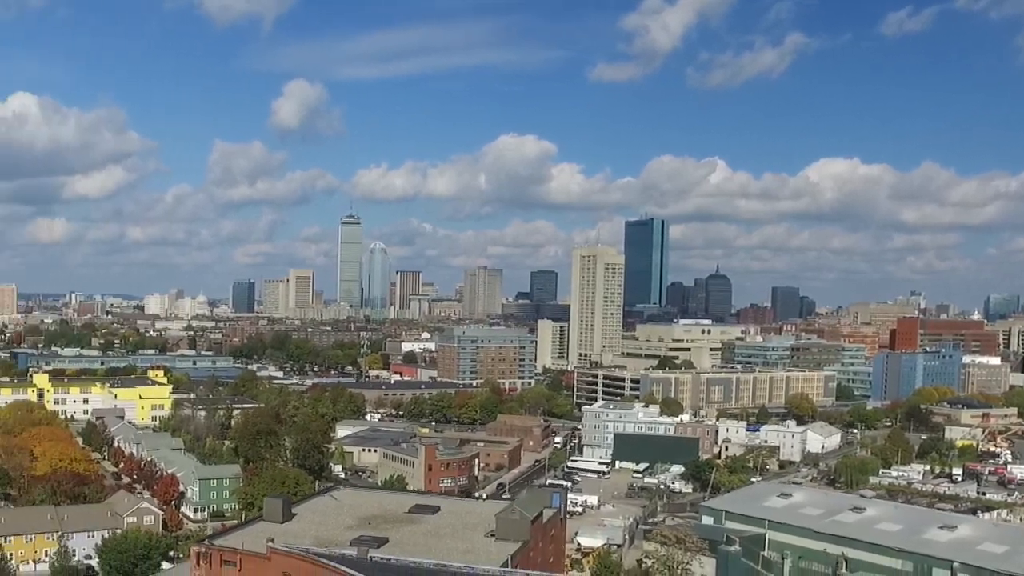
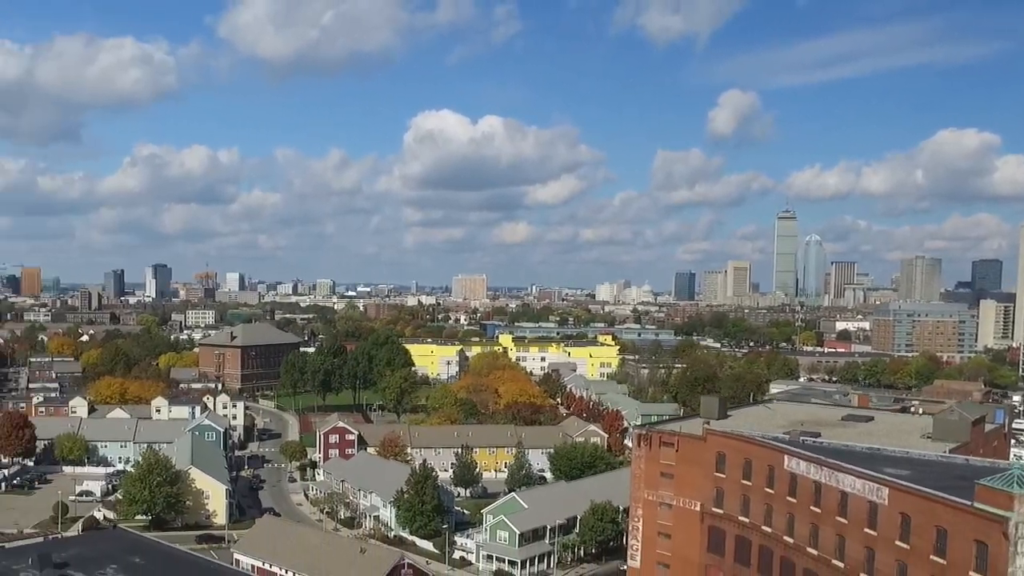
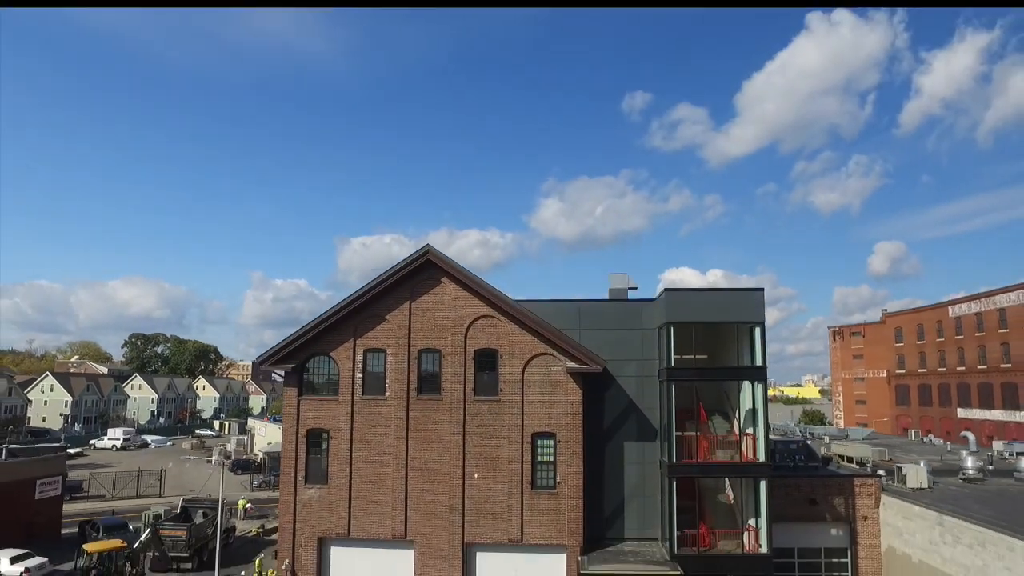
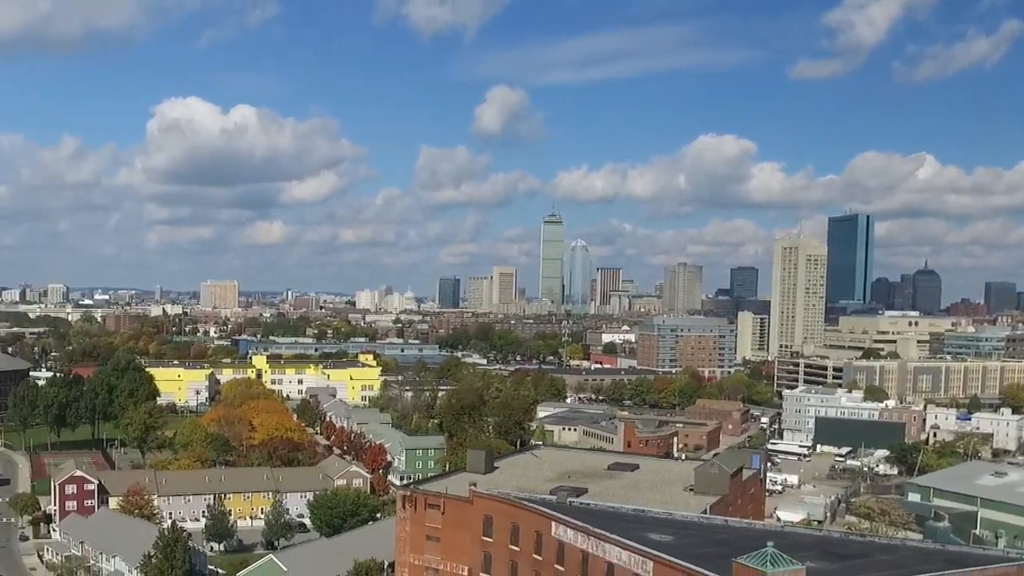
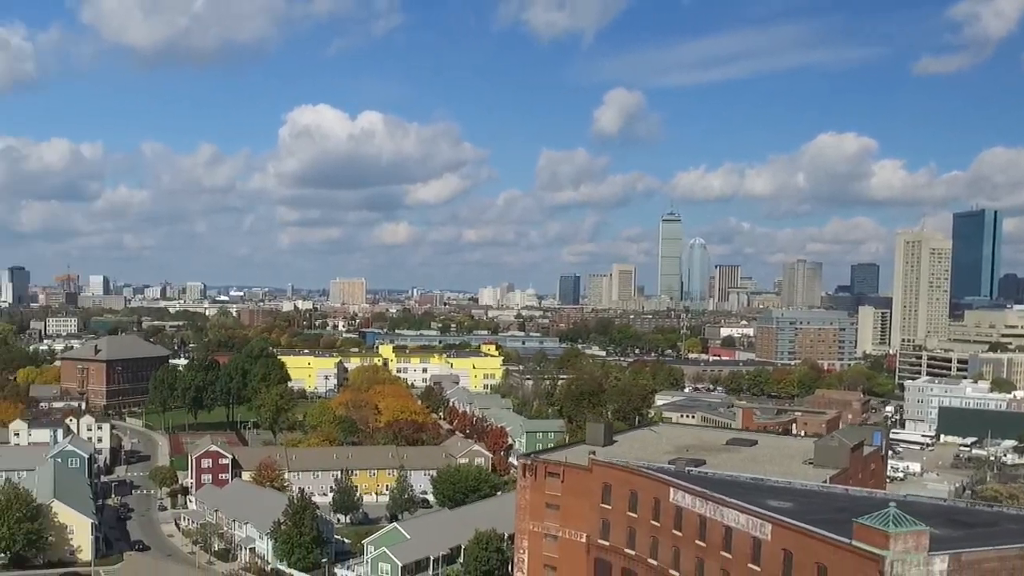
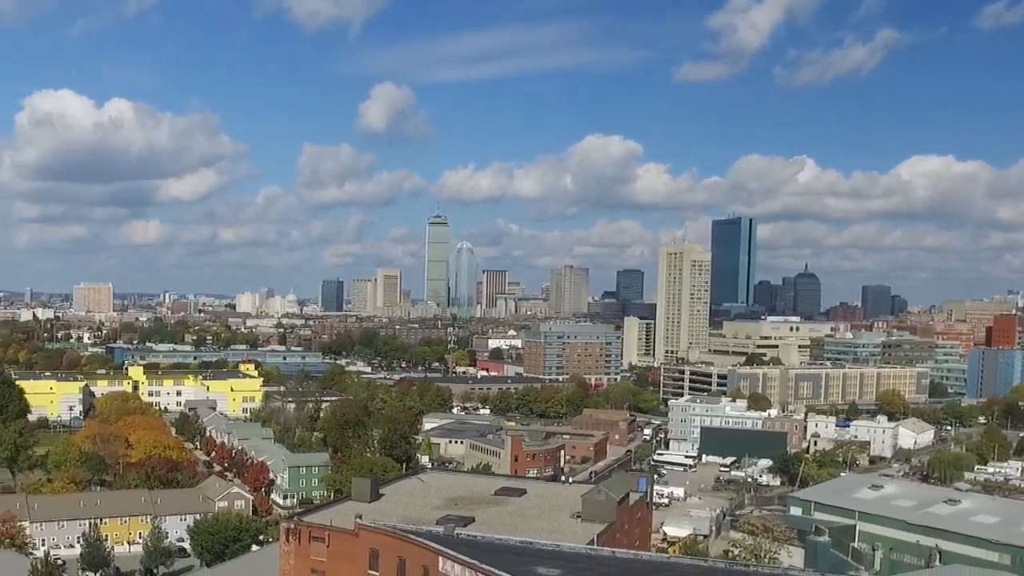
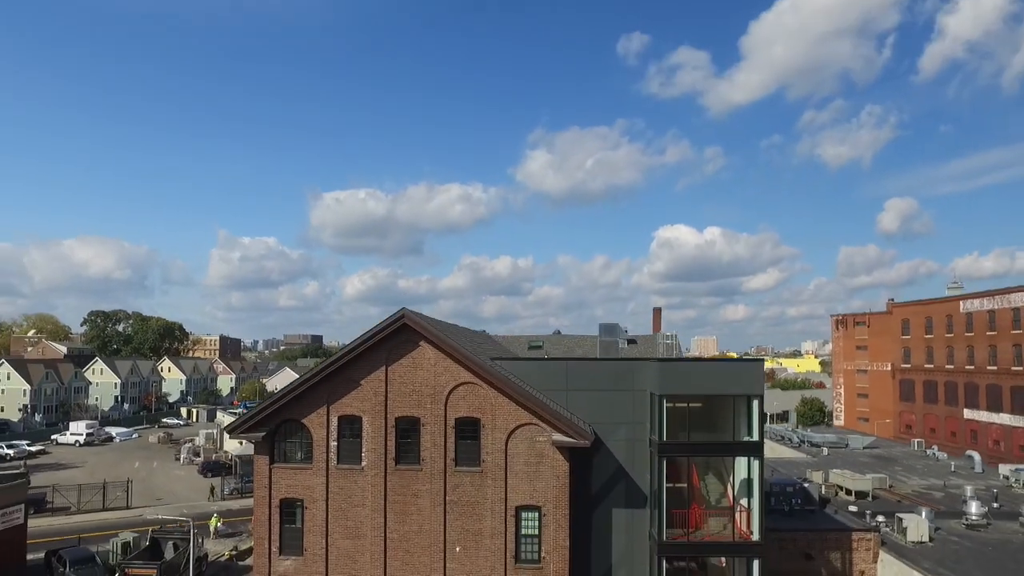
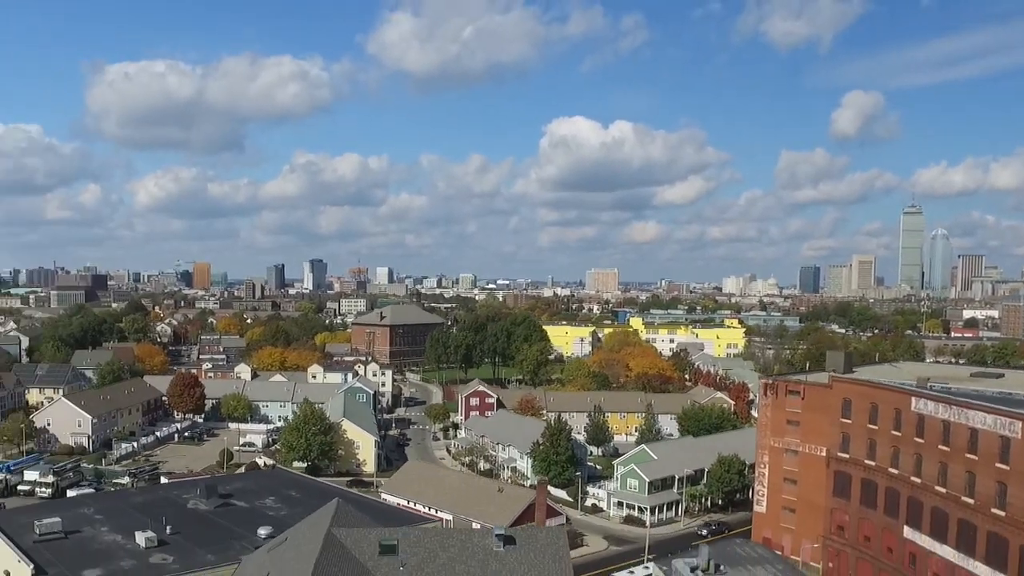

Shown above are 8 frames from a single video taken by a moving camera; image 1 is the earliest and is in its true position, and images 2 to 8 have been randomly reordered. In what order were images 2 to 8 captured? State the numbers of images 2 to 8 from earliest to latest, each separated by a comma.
6, 4, 5, 2, 8, 7, 3
